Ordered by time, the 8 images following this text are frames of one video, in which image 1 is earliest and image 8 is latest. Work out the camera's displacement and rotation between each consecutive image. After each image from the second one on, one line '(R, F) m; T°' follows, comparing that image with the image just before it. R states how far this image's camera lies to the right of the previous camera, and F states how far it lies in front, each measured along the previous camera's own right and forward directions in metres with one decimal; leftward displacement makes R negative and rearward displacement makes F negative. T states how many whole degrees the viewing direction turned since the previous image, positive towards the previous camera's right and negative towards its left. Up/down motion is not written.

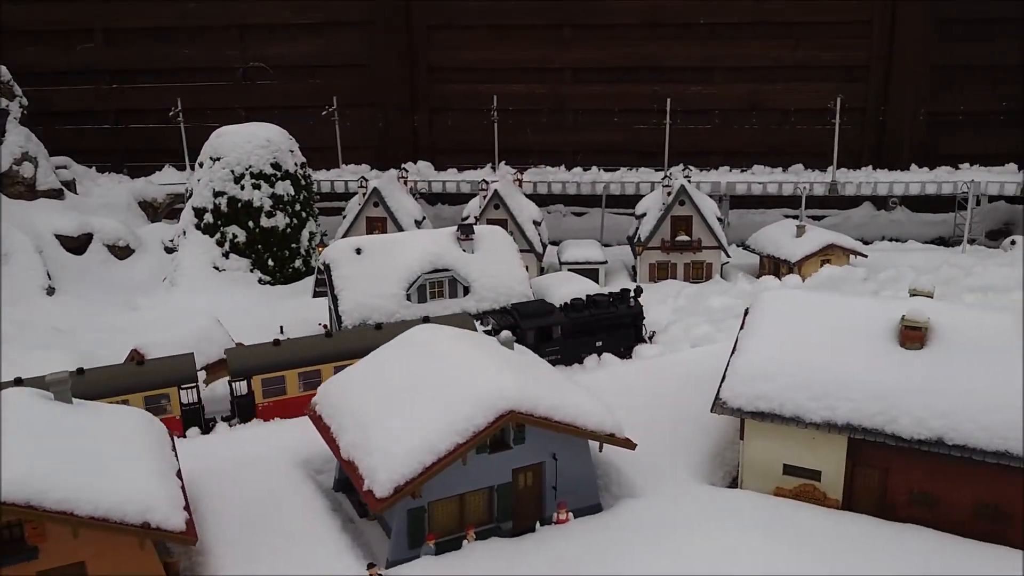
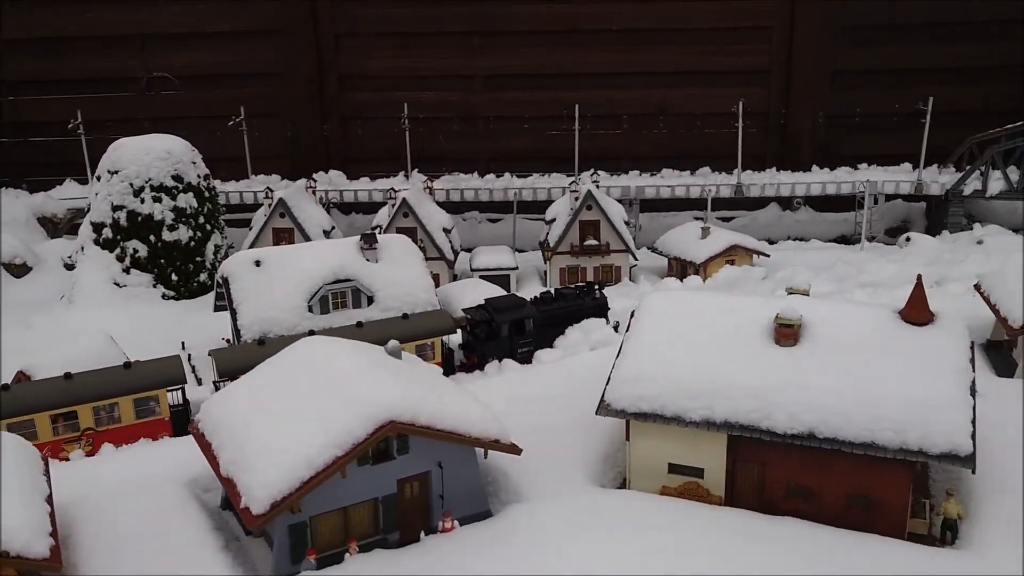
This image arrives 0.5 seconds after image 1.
(+0.4, 0.0) m; +4°
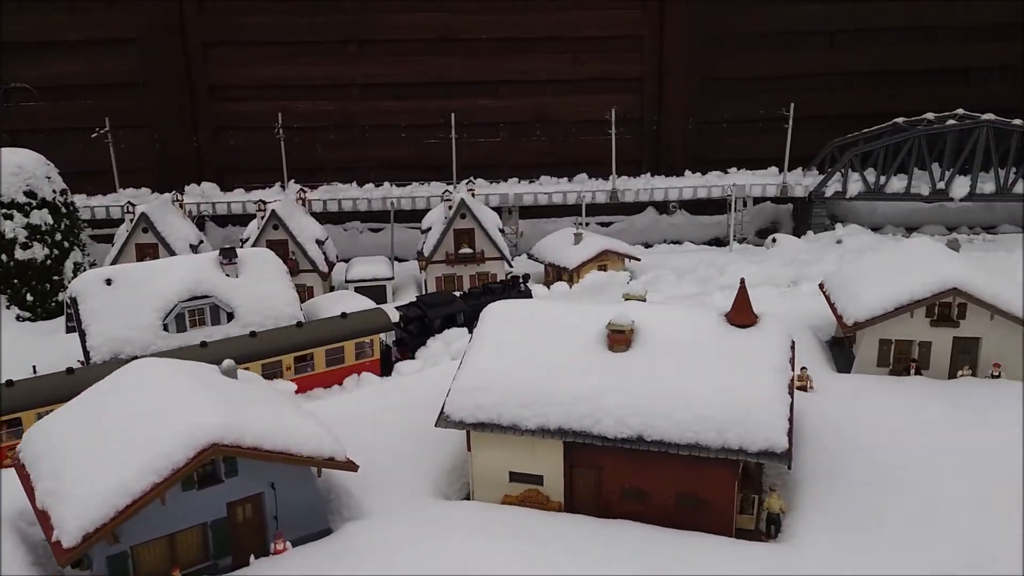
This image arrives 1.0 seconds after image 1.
(+0.6, 0.0) m; +6°
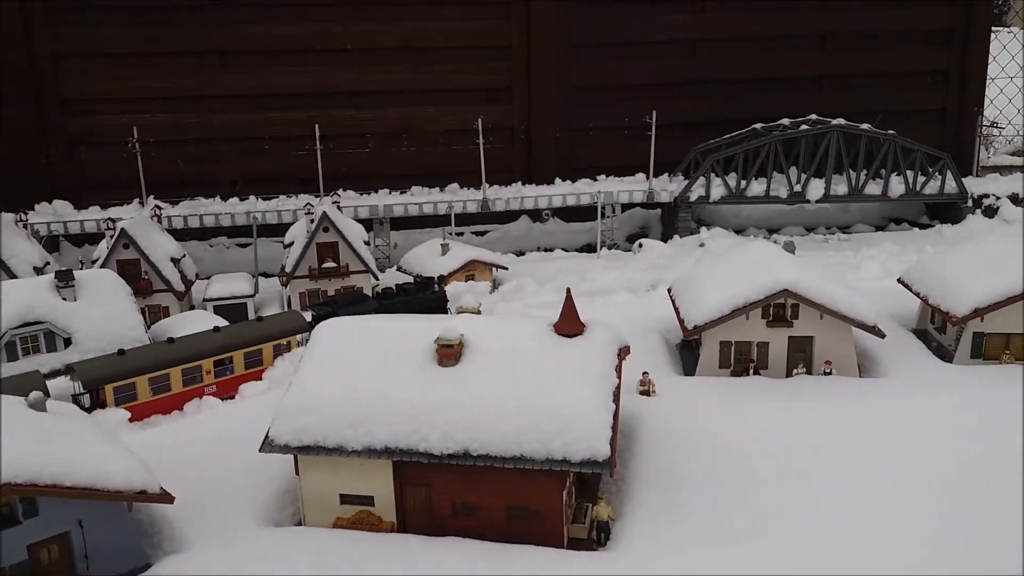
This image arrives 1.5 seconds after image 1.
(+0.6, +0.1) m; +6°
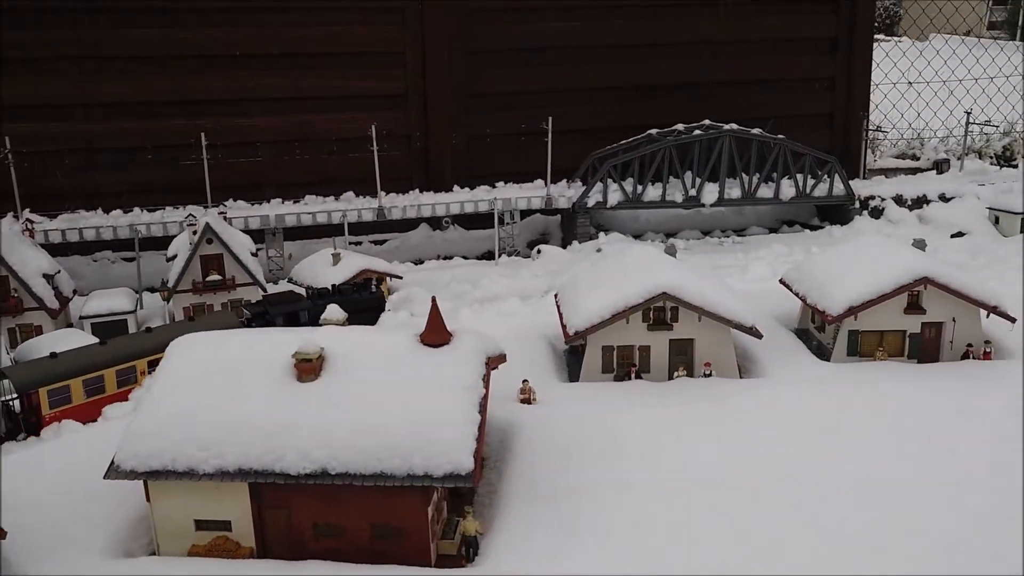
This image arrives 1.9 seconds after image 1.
(+0.4, +0.2) m; +5°
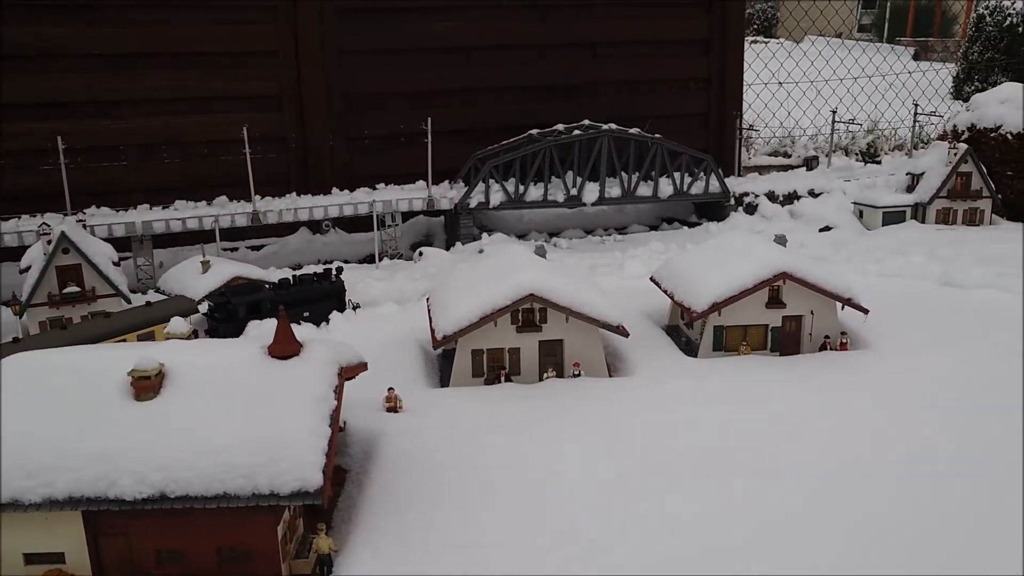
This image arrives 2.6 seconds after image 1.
(+0.3, +0.1) m; +6°
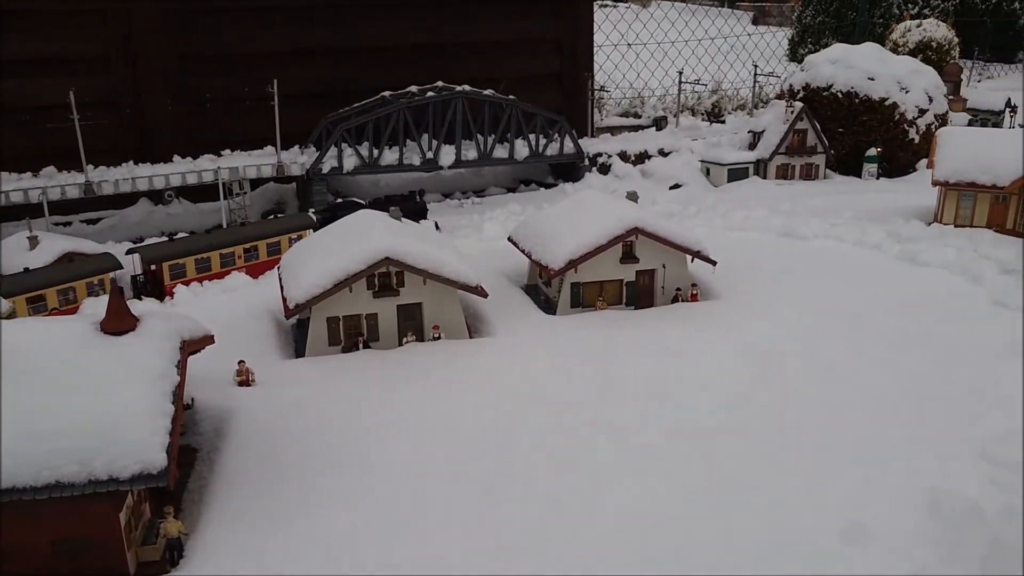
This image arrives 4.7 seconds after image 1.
(+0.1, +0.1) m; +9°
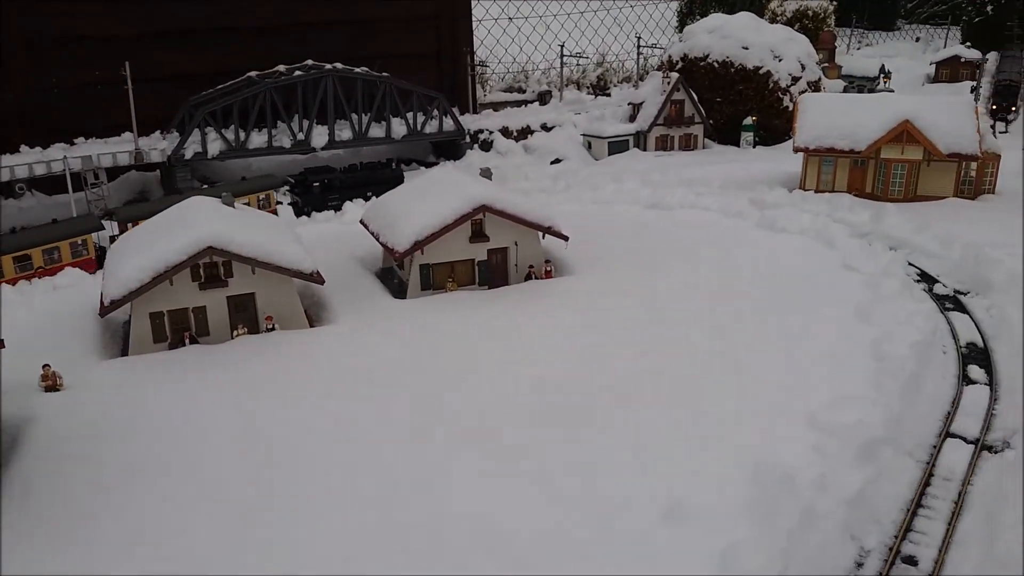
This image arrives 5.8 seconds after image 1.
(+0.8, +0.3) m; +5°
